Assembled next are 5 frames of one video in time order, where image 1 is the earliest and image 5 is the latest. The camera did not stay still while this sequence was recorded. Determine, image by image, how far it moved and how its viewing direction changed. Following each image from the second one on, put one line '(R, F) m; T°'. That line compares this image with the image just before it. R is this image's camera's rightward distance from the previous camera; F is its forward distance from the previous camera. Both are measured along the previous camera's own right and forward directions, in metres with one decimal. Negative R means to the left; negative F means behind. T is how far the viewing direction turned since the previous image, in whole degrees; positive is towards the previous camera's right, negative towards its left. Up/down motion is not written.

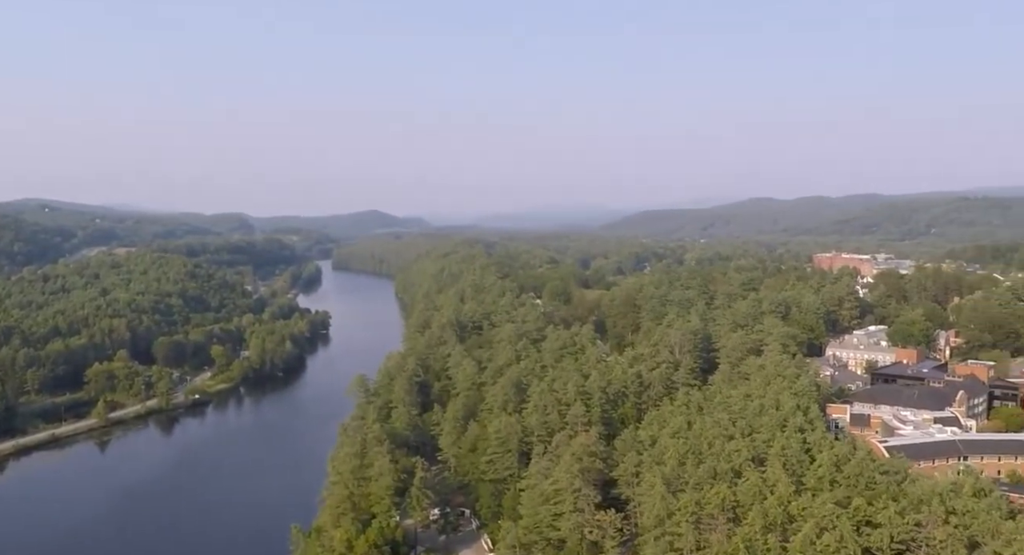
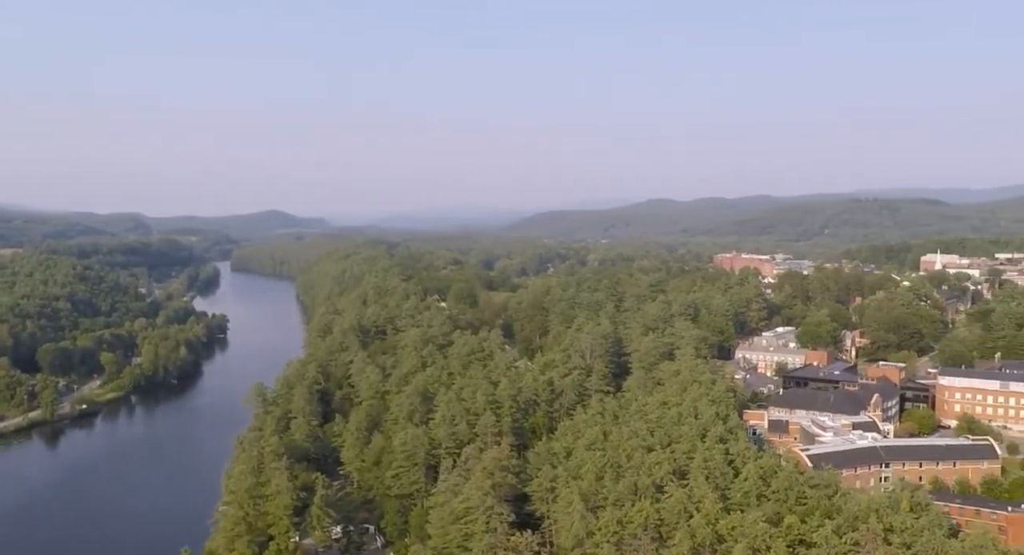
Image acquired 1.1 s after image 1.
(-0.1, +1.6) m; +6°
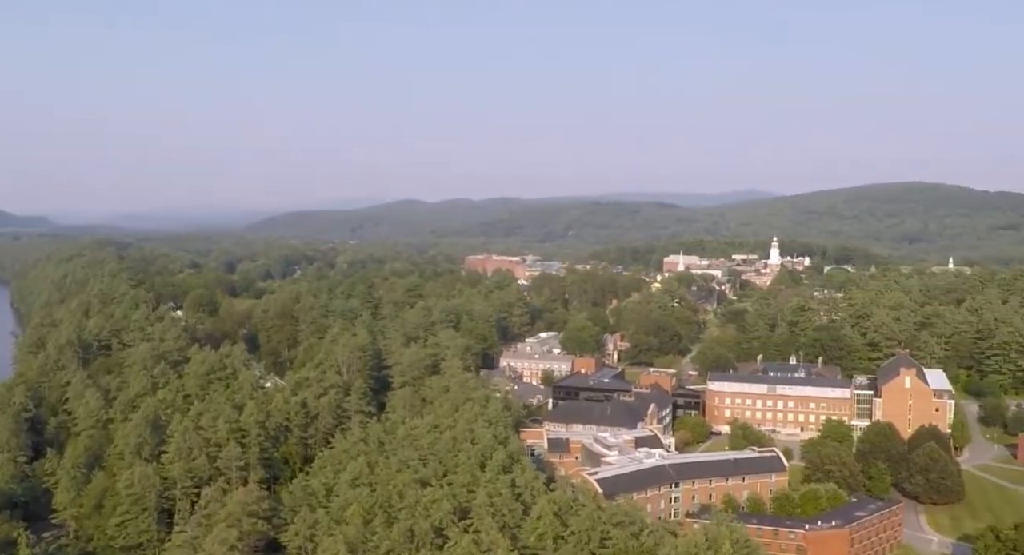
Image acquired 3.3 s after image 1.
(-0.1, +3.1) m; +16°
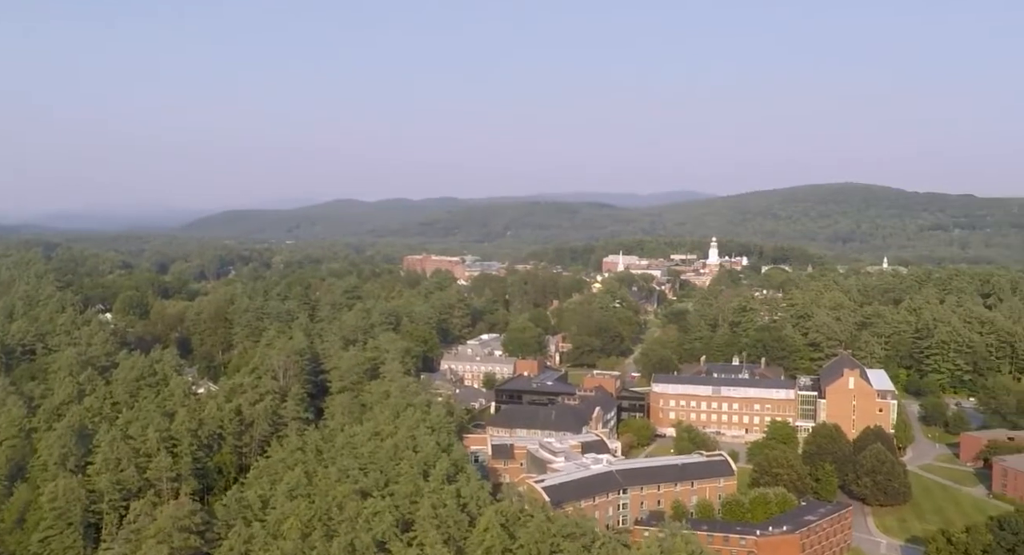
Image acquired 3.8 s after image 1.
(-0.1, +0.6) m; +4°
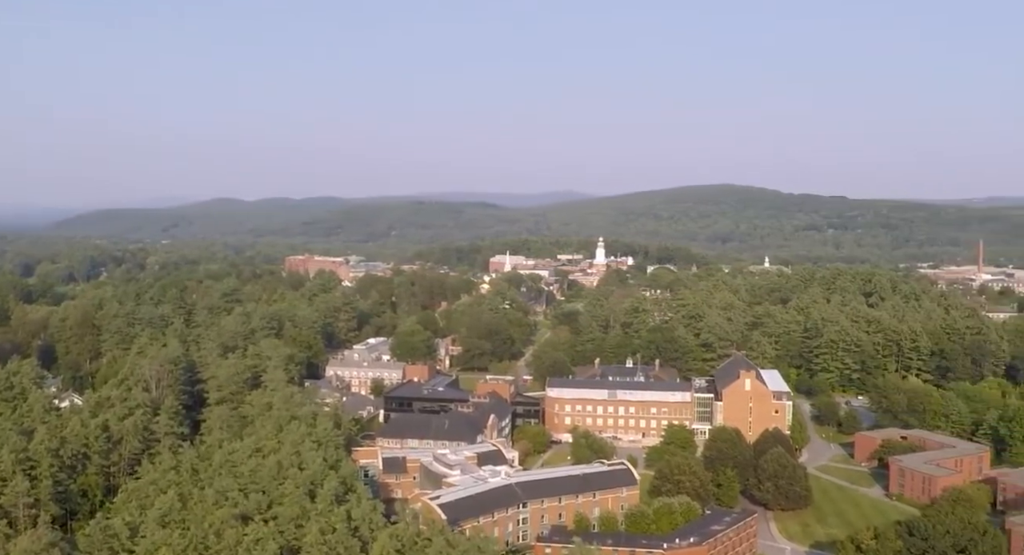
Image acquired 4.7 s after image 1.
(-0.1, +1.0) m; +7°
